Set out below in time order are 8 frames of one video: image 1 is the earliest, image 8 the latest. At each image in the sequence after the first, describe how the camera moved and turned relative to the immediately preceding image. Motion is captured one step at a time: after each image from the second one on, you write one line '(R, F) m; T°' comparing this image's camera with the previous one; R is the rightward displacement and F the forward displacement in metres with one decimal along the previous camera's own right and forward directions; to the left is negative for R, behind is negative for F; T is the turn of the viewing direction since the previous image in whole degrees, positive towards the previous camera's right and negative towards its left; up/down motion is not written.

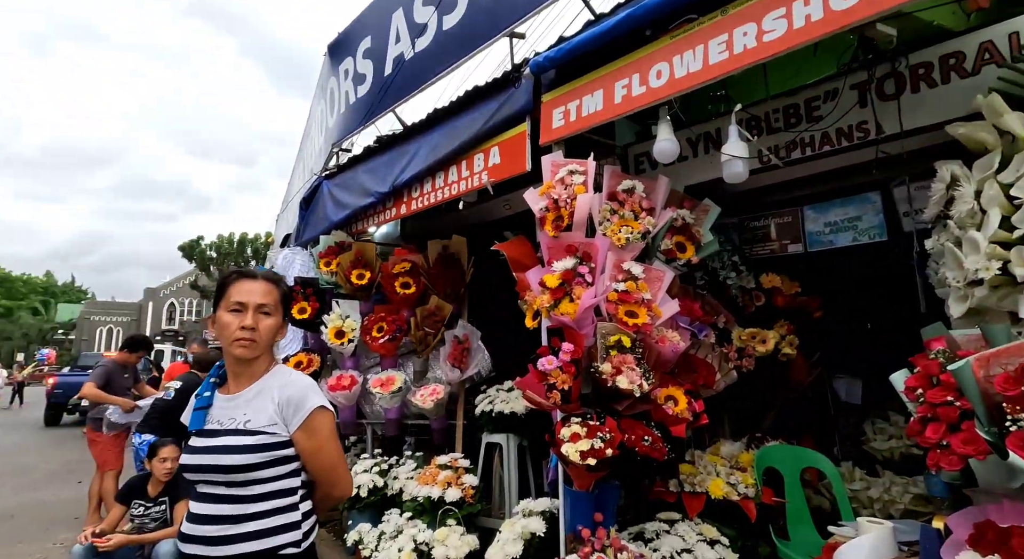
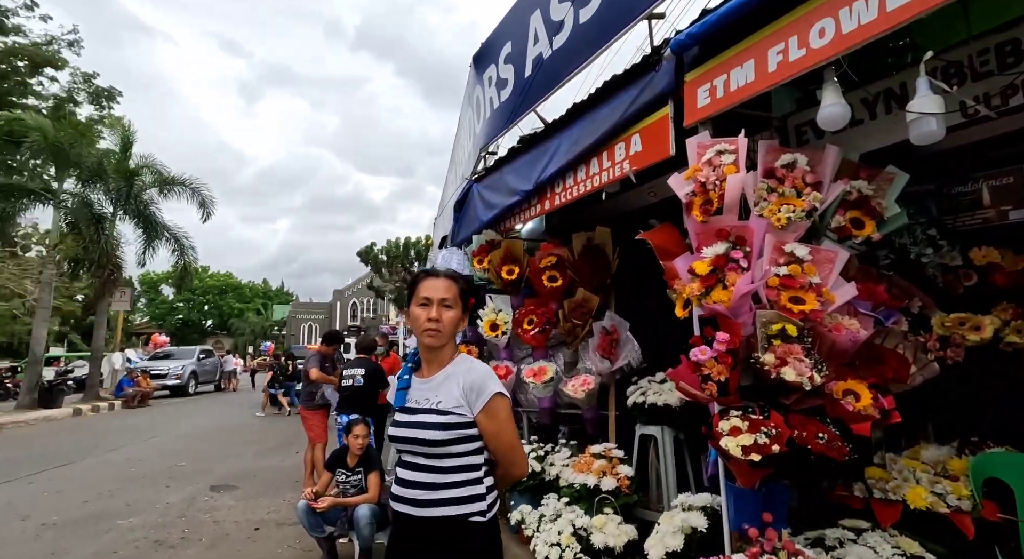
(0.0, -0.1) m; -17°
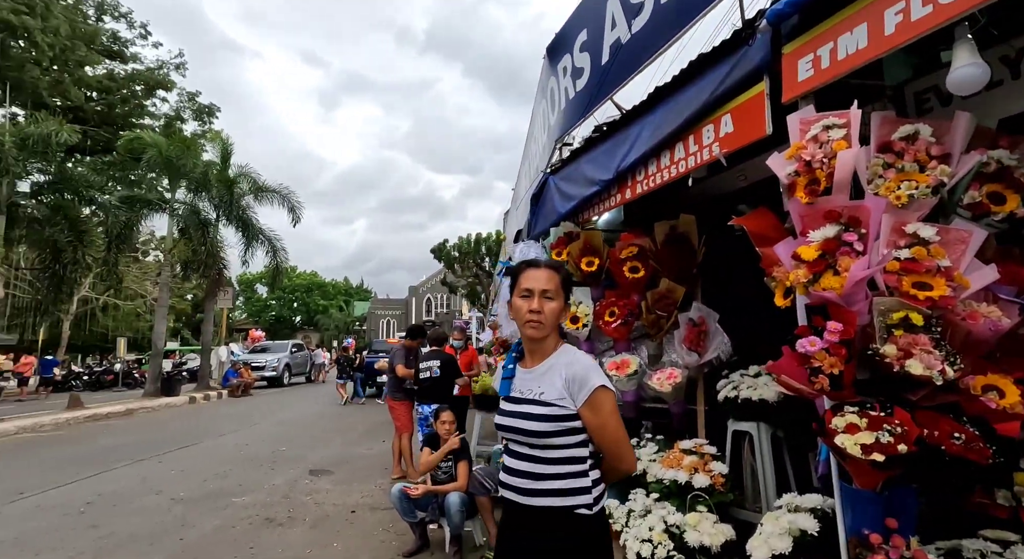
(-0.1, 0.0) m; -8°
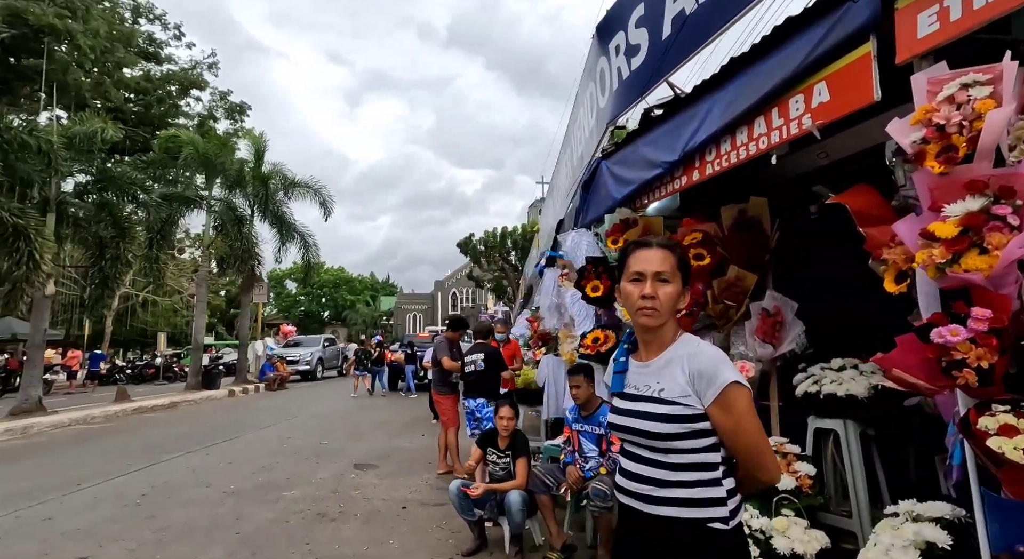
(-0.2, +0.1) m; -3°
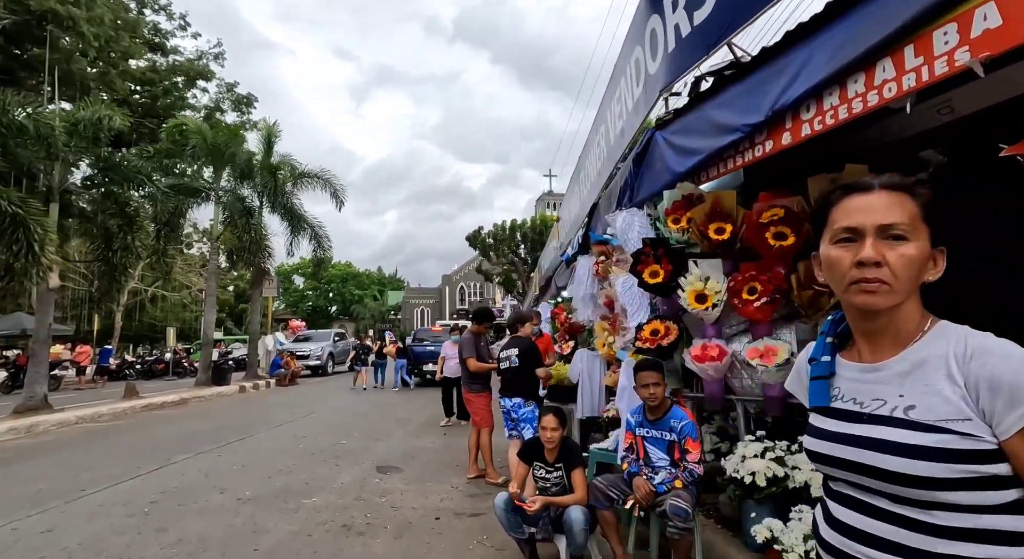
(-0.3, +0.4) m; -1°
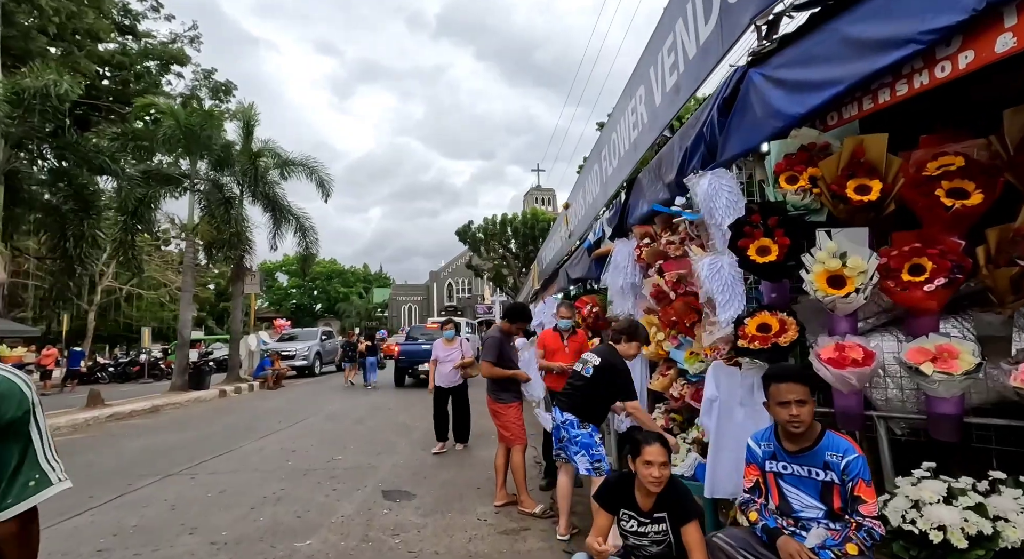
(-0.4, +0.8) m; +2°
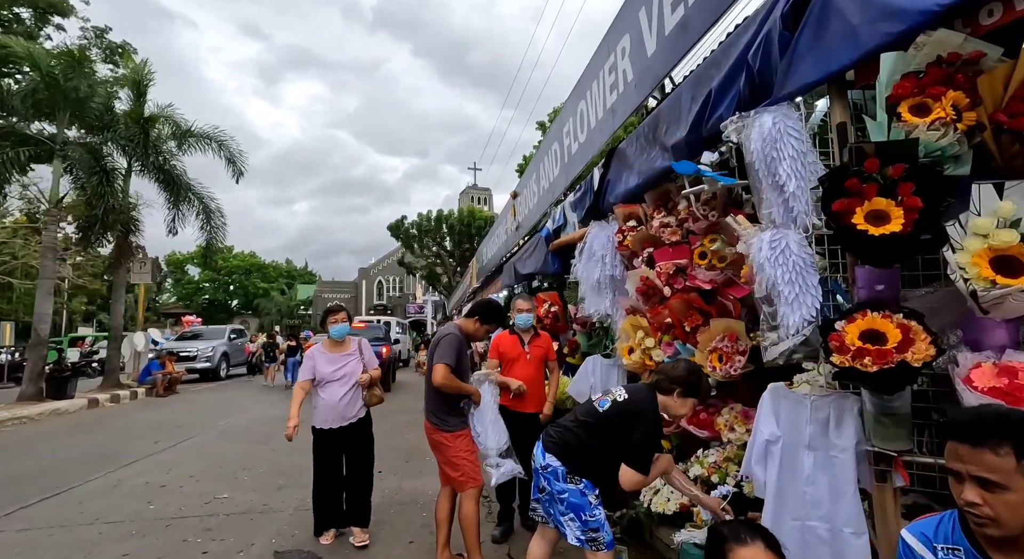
(-0.1, +1.0) m; +8°
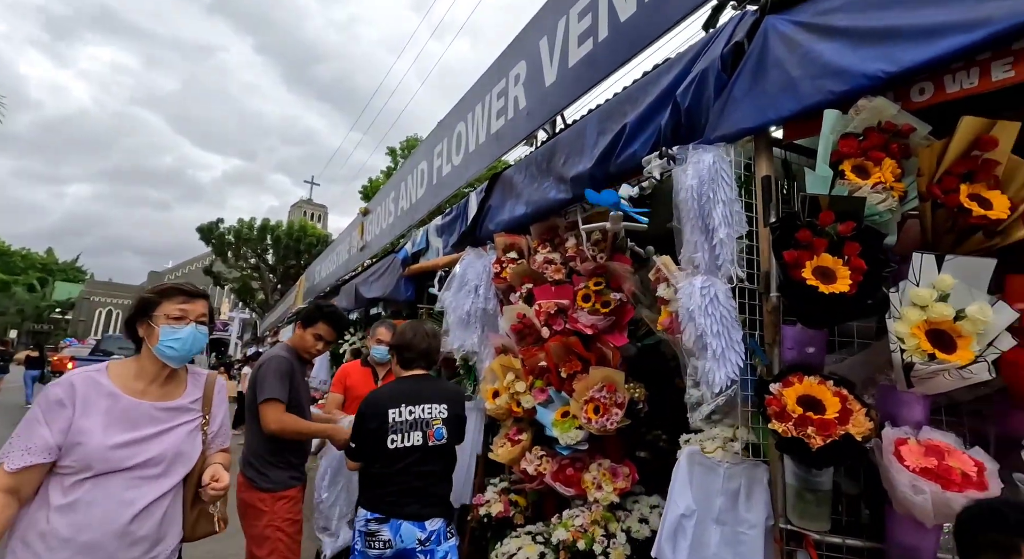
(-0.2, +0.5) m; +19°
